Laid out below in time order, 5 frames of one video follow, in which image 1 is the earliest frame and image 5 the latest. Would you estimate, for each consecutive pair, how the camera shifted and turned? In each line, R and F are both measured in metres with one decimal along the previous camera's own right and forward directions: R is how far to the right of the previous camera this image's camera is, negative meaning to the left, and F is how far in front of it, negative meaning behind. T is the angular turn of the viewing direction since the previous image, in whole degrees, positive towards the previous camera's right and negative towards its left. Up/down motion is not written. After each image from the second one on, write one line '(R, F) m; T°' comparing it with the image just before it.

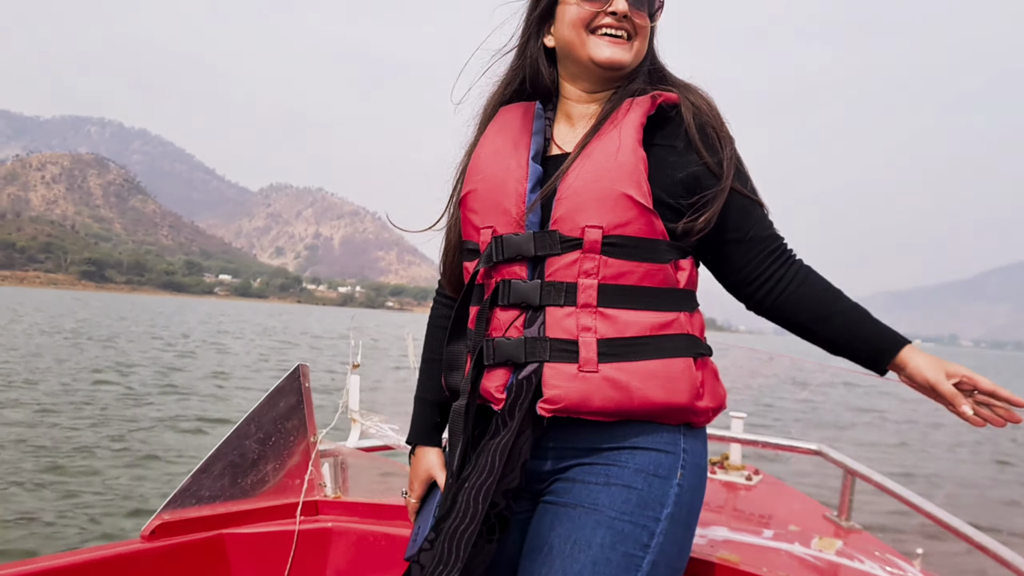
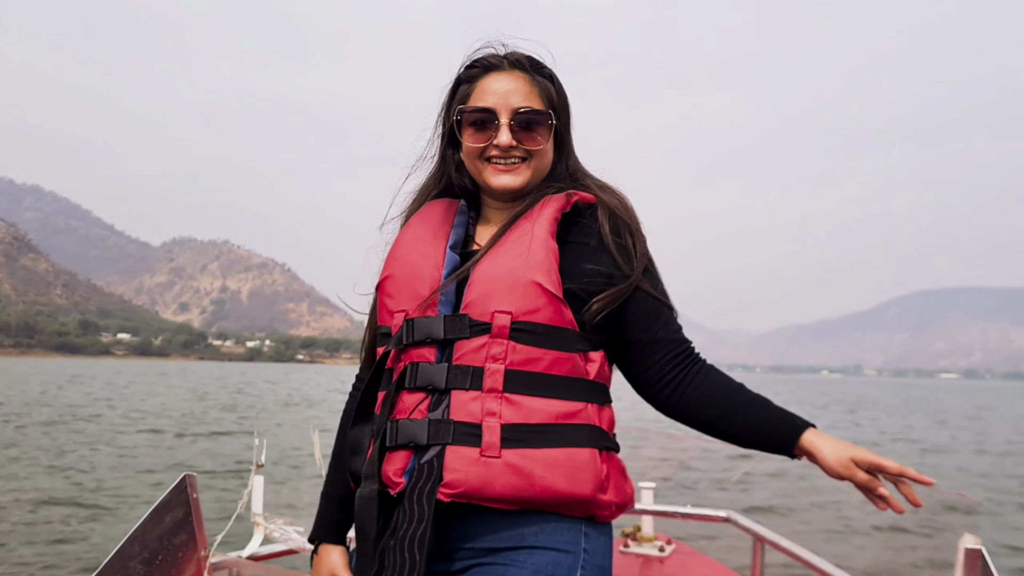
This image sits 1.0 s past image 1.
(+0.7, +0.1) m; +1°
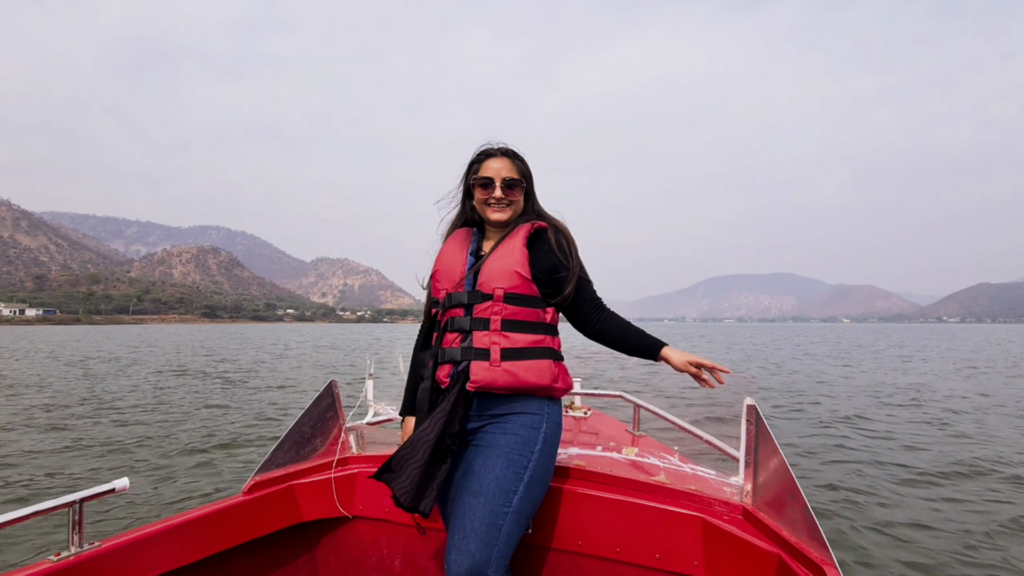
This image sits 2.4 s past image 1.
(+0.3, -2.7) m; -2°
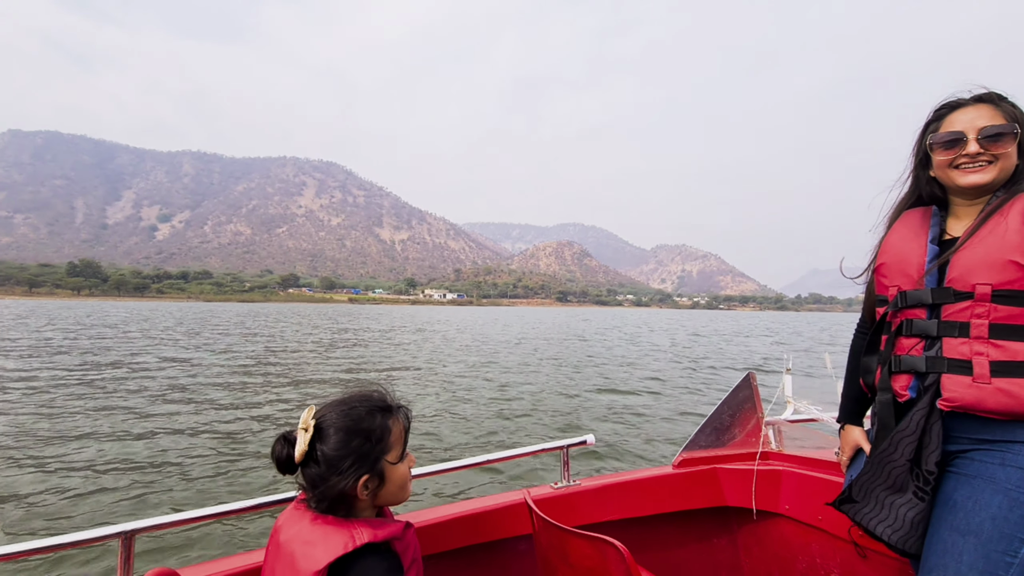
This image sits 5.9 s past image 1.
(-0.4, -0.2) m; -36°
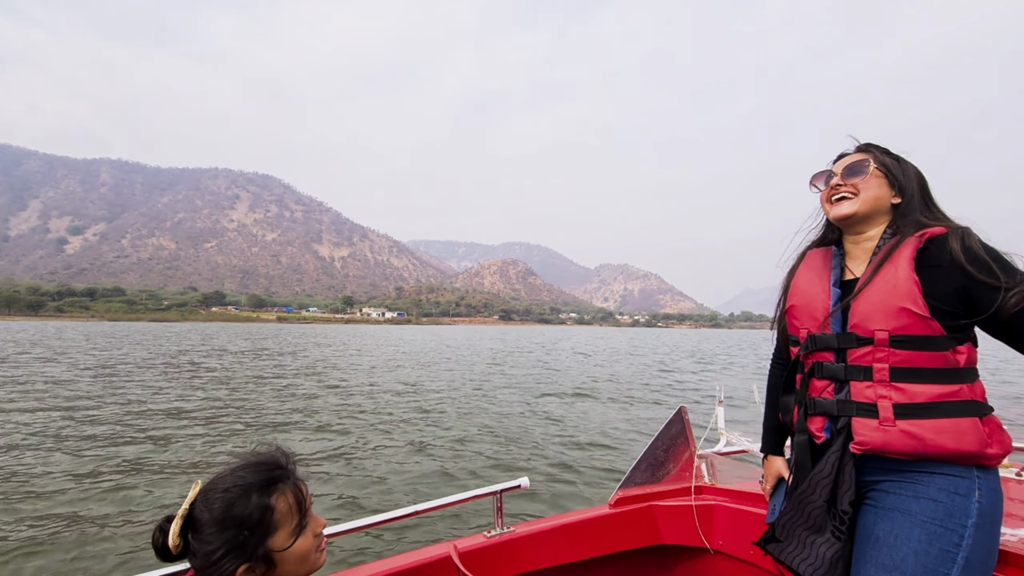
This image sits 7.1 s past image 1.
(+0.2, +0.1) m; +6°
